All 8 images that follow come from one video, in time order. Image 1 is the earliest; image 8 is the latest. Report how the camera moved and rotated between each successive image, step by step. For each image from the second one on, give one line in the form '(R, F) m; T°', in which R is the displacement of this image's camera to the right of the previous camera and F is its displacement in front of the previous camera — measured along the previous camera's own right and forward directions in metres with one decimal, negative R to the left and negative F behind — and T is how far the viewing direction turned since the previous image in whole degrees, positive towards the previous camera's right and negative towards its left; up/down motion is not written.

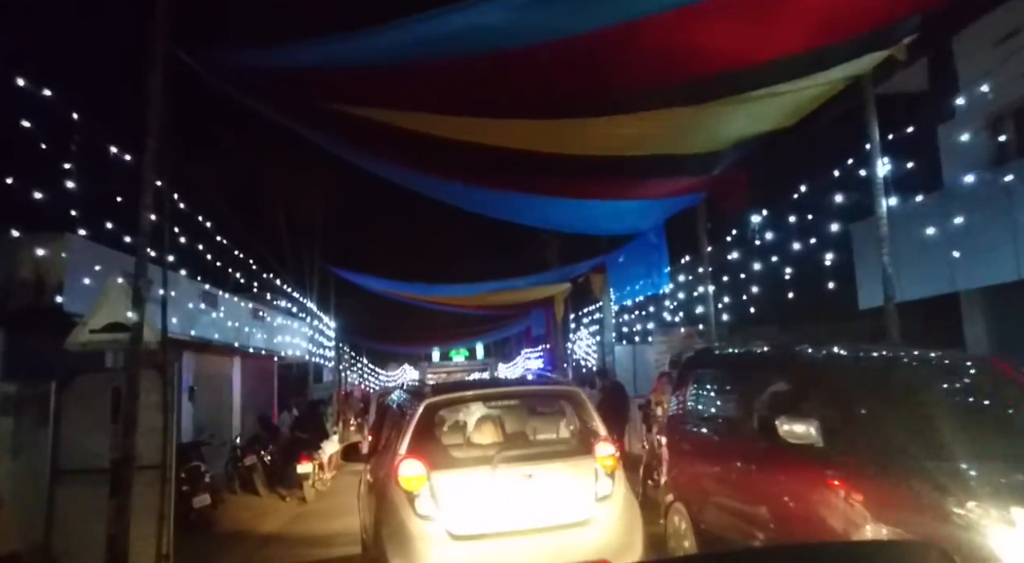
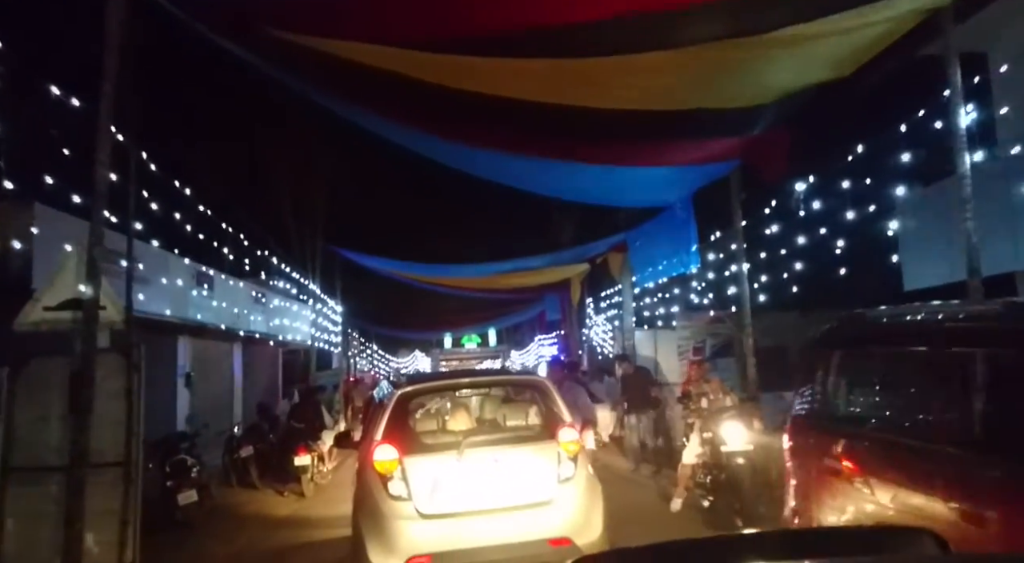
(0.0, +1.0) m; -1°
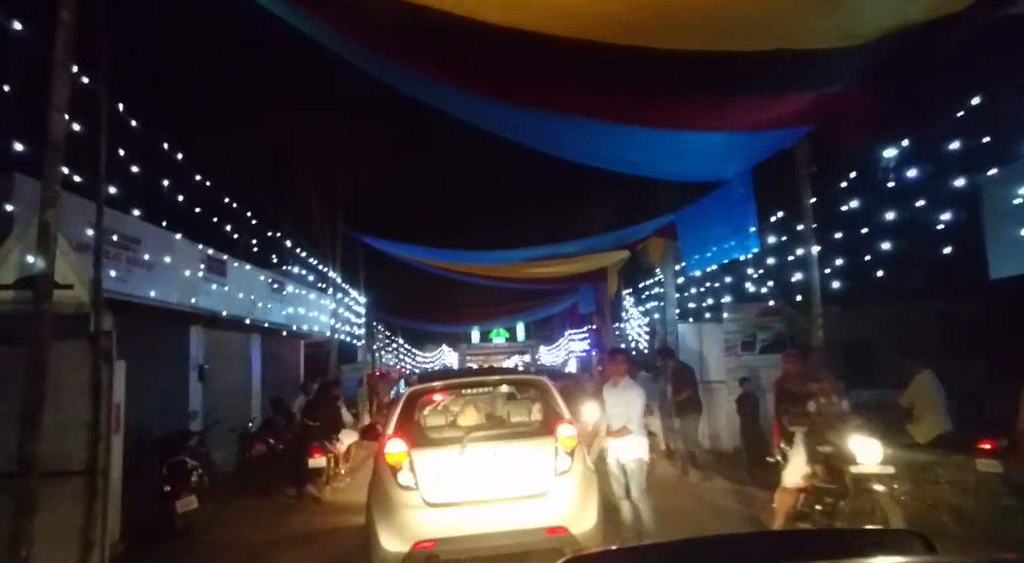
(-0.1, +1.1) m; -2°
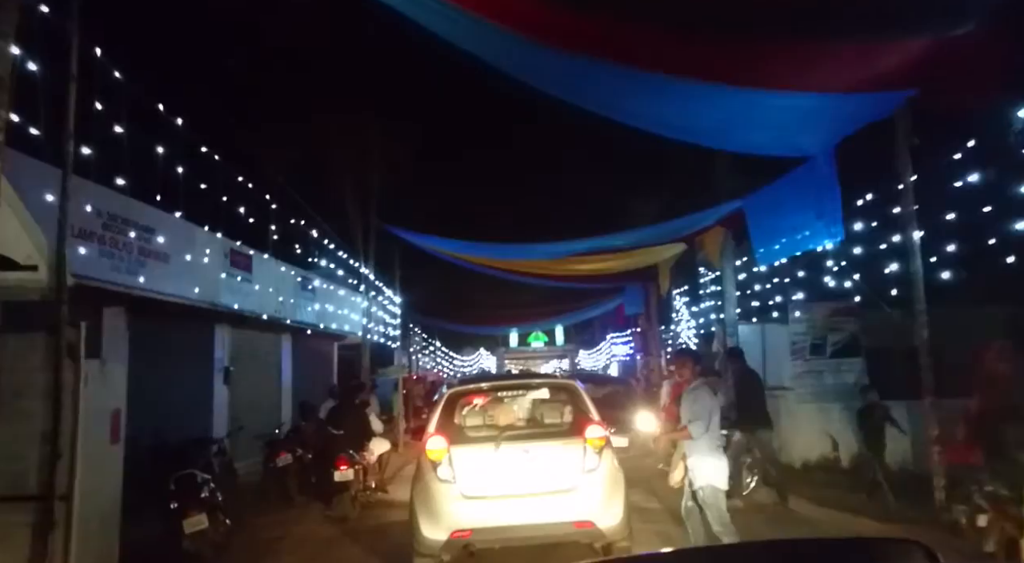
(-0.2, +1.1) m; -3°
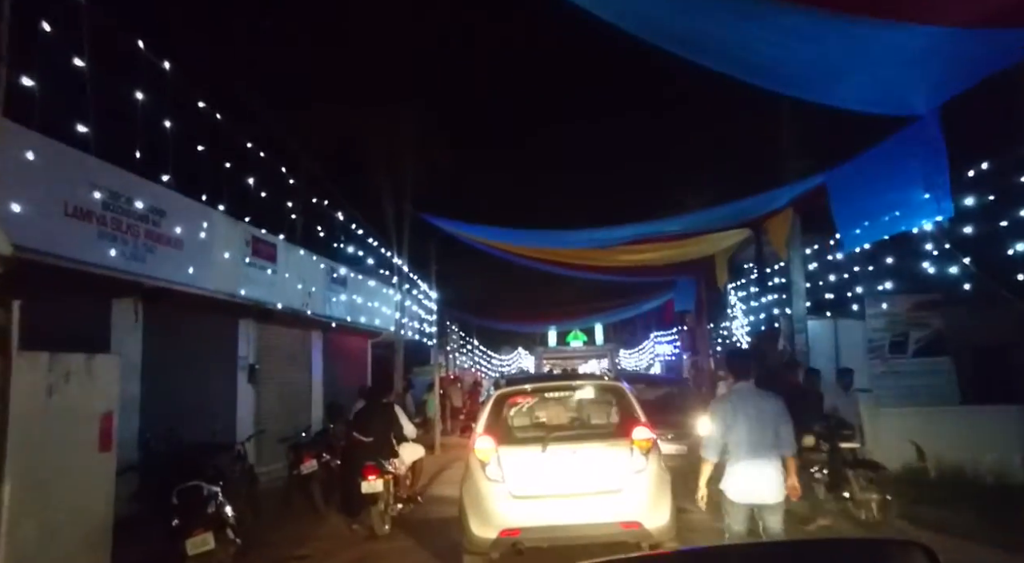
(-0.1, +1.1) m; -3°
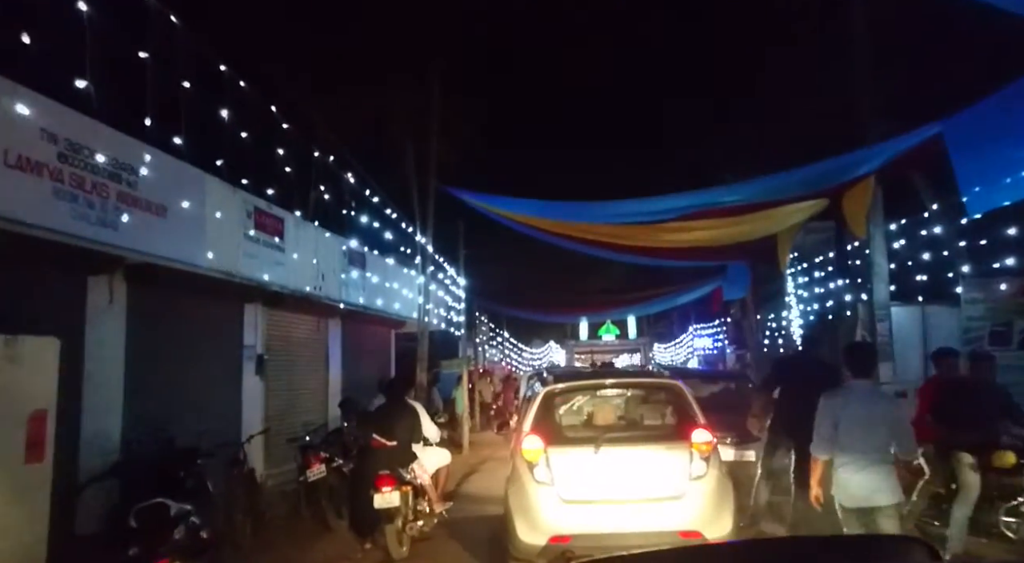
(-0.2, +1.4) m; -2°
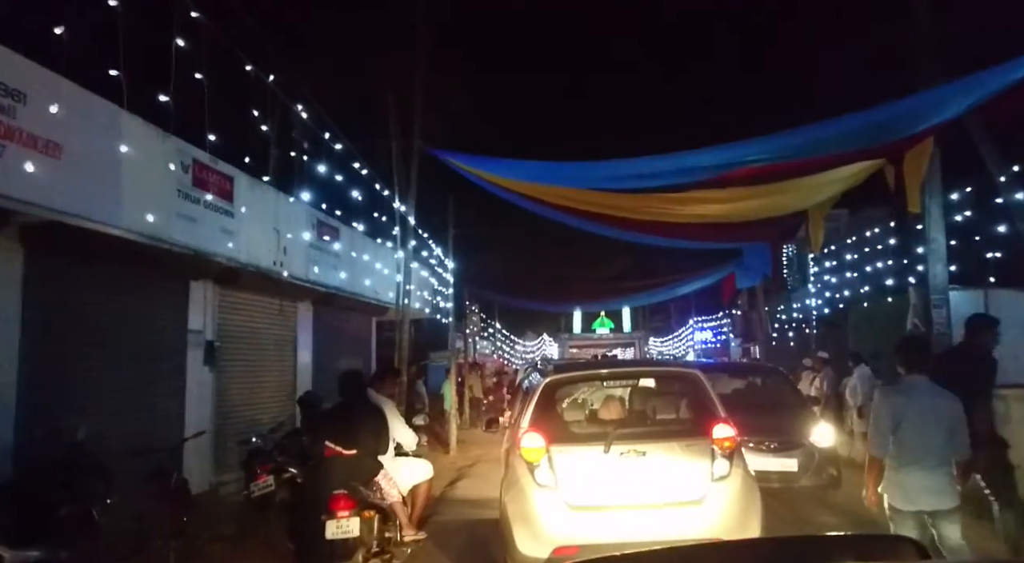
(0.0, +1.6) m; +1°
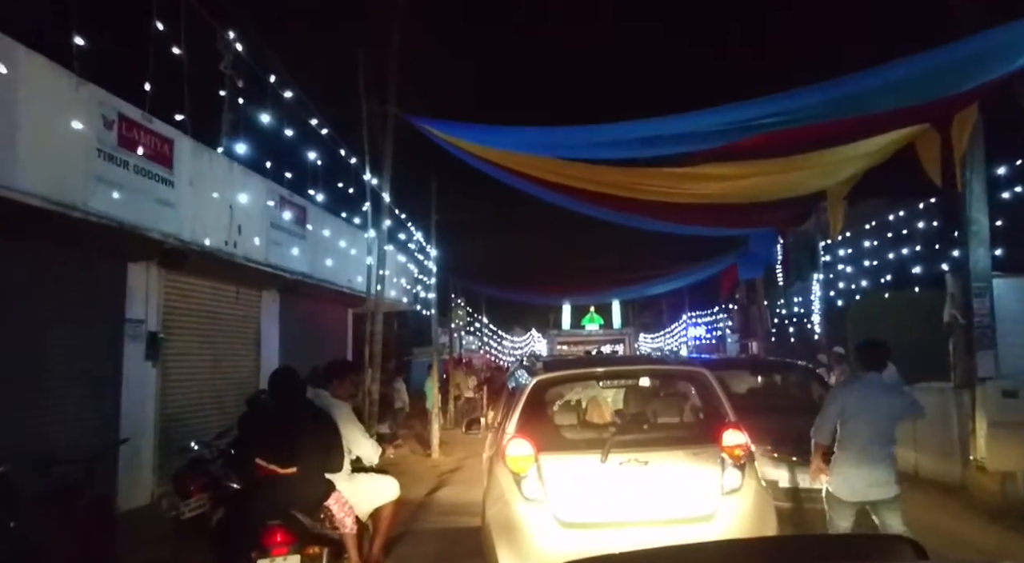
(0.0, +1.2) m; +1°
